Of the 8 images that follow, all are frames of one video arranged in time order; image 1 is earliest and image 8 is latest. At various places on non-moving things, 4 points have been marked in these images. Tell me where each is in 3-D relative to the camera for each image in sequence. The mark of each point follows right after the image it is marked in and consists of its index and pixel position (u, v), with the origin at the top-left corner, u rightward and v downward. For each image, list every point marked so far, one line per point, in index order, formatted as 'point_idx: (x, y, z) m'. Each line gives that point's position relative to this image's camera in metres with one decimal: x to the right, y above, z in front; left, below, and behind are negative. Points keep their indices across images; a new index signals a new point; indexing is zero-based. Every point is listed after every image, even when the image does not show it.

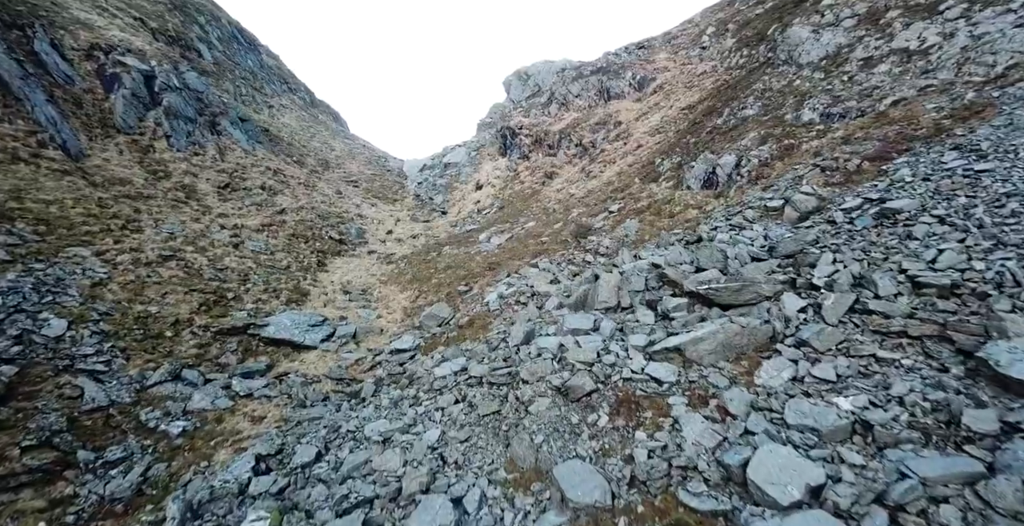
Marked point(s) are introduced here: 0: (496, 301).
0: (-0.7, -1.7, +18.4) m
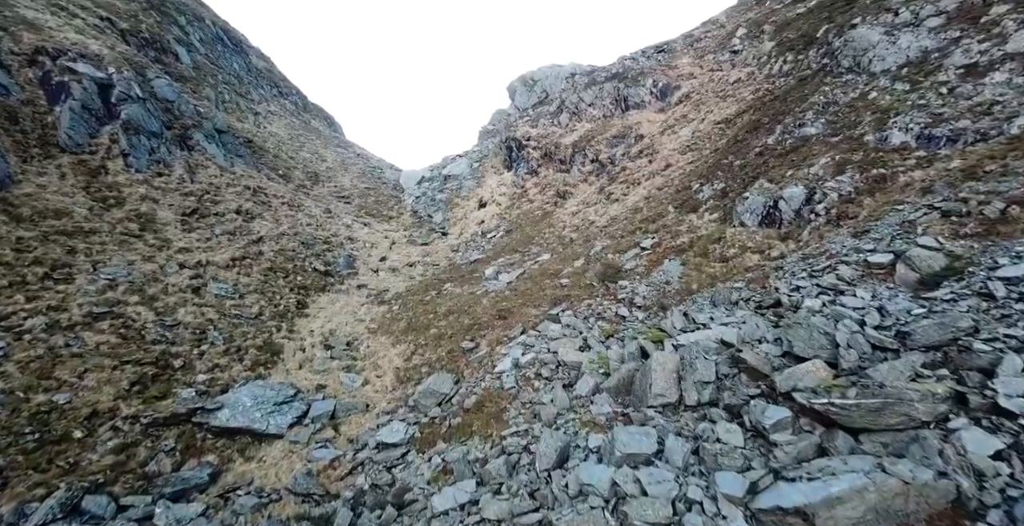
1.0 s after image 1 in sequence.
0: (0.0, -3.8, +14.6) m
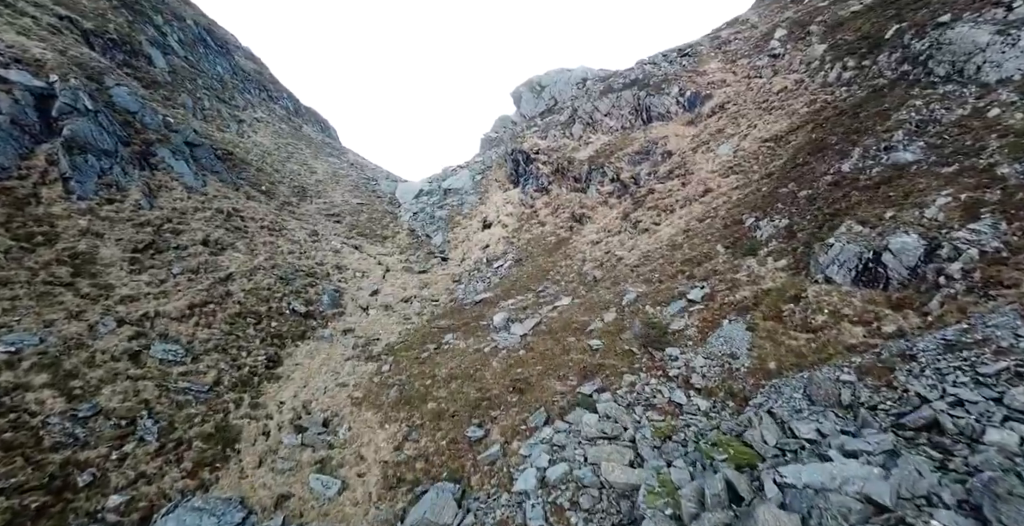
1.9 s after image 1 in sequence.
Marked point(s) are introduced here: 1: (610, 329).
0: (+0.6, -5.9, +10.6) m
1: (+3.8, -2.5, +16.5) m
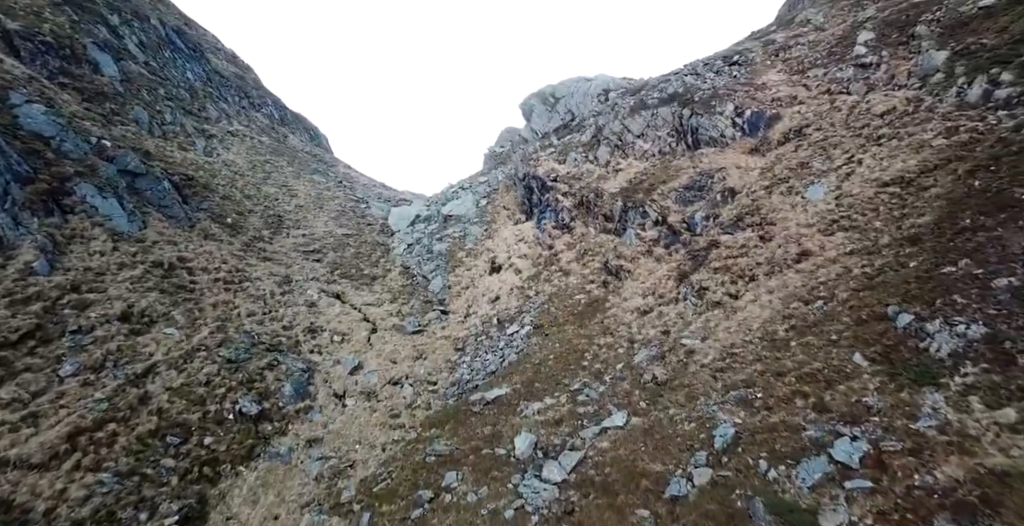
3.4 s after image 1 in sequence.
0: (+1.6, -9.2, +4.3) m
1: (+4.8, -5.9, +10.3) m
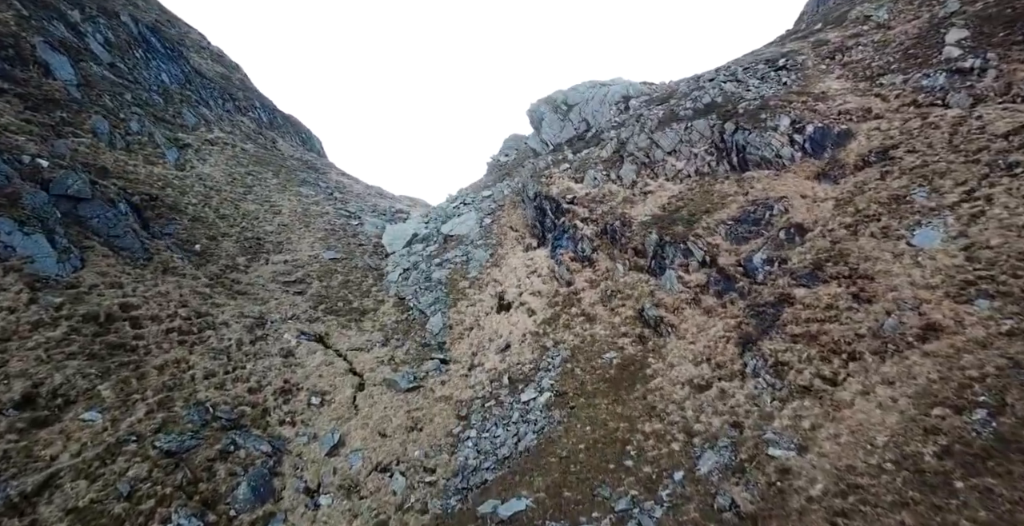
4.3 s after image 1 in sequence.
0: (+2.3, -11.5, 0.0) m
1: (+5.5, -8.1, +5.9) m
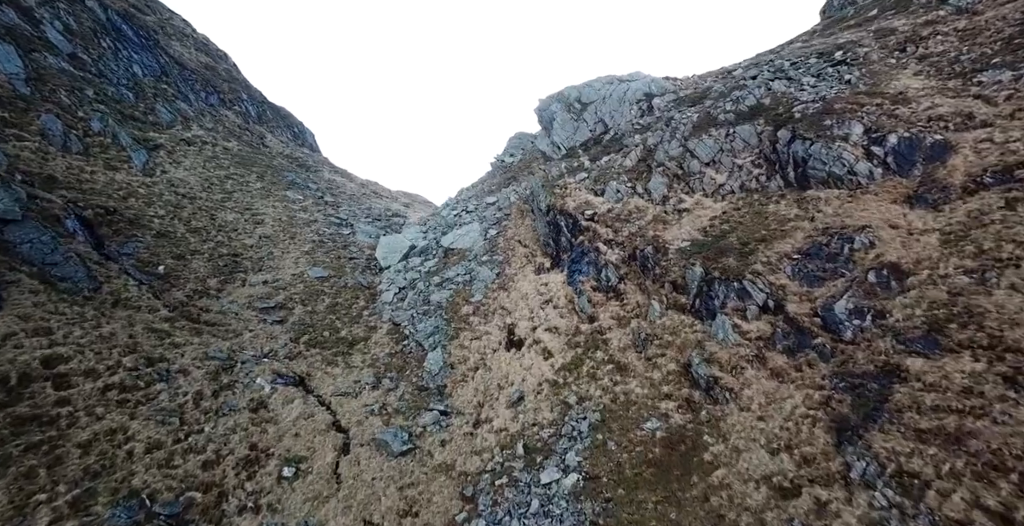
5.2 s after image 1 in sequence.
0: (+3.0, -13.4, -3.8) m
1: (+6.2, -10.0, +2.1) m
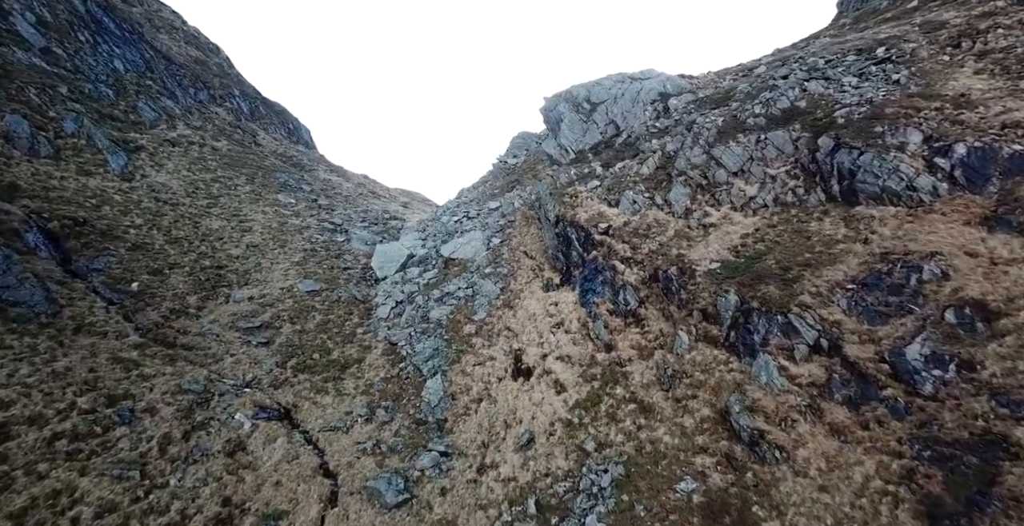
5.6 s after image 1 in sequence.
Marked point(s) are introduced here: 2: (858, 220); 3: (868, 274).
0: (+3.3, -14.6, -6.0) m
1: (+6.5, -11.2, -0.1) m
2: (+13.4, +1.7, +16.2) m
3: (+12.1, -0.3, +14.4) m
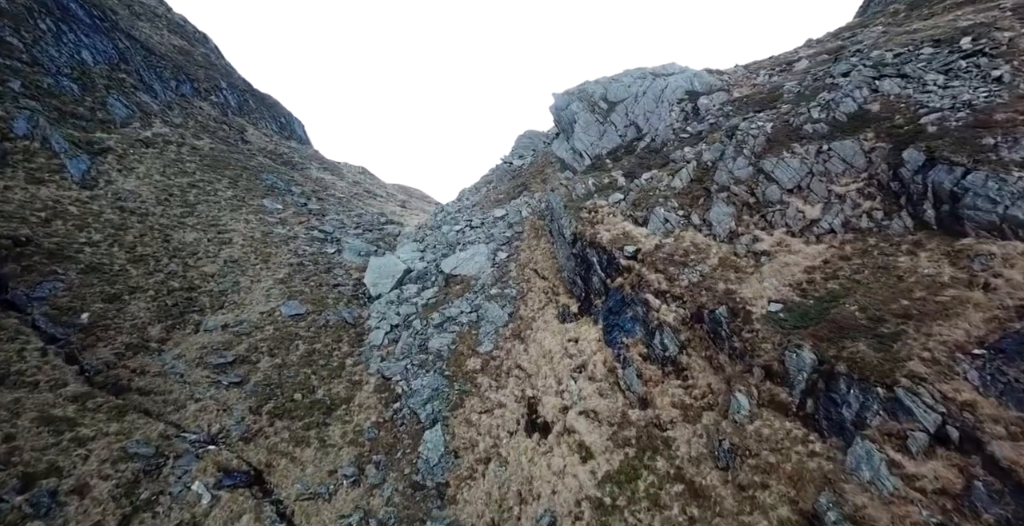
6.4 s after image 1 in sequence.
0: (+3.9, -16.4, -9.3) m
1: (+7.1, -12.9, -3.5) m
2: (+14.0, +0.2, +12.6) m
3: (+12.7, -1.9, +10.9) m
